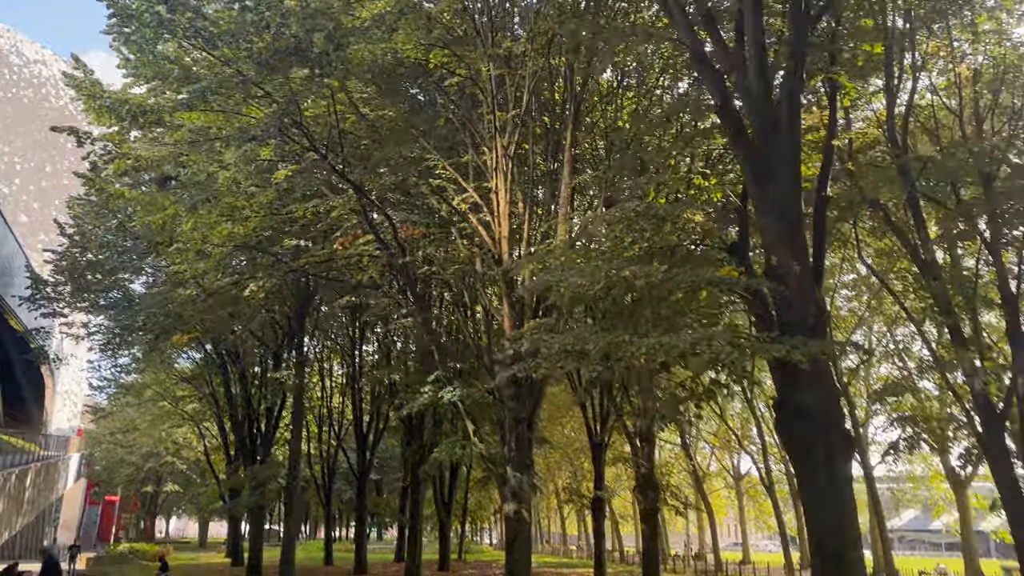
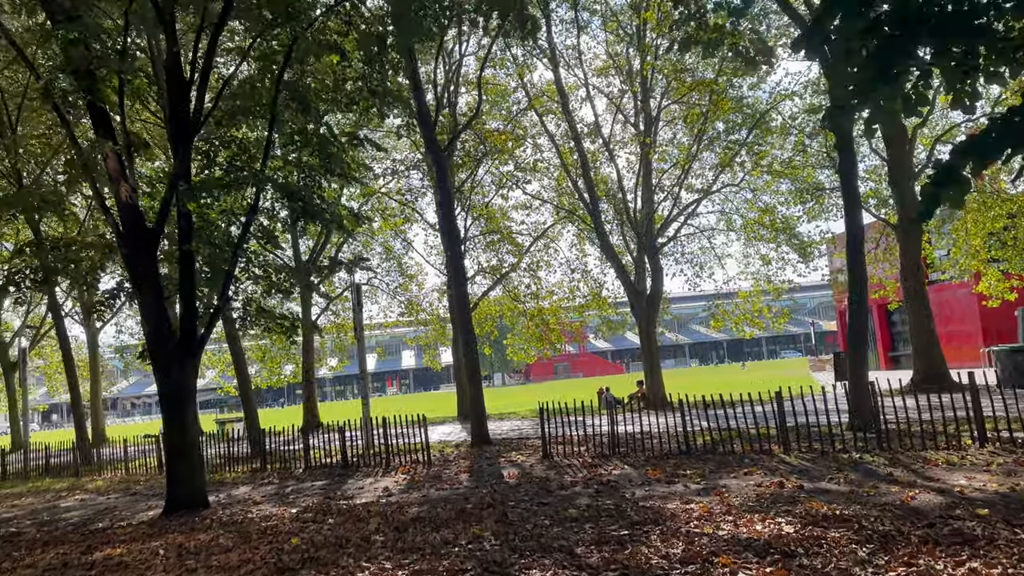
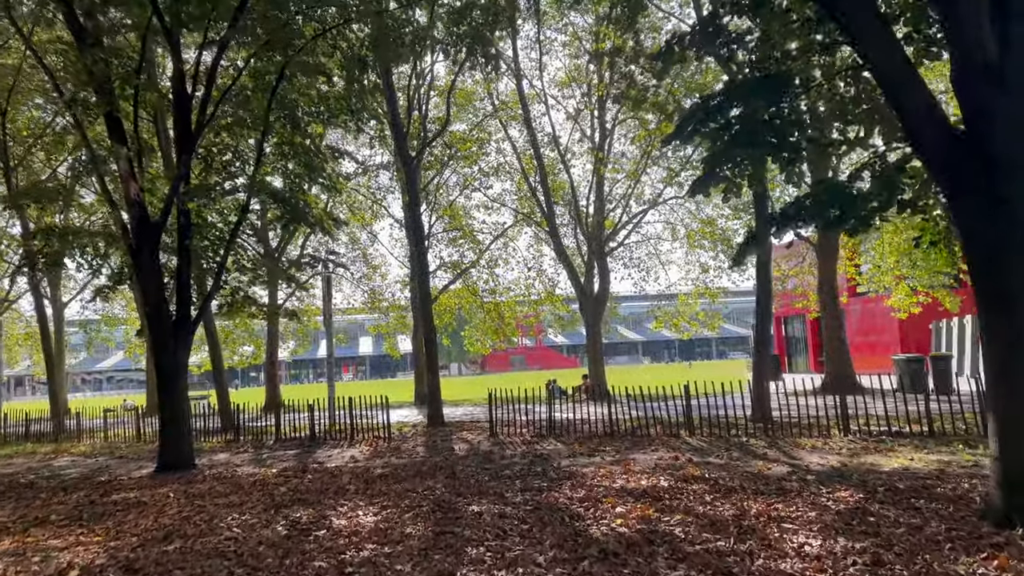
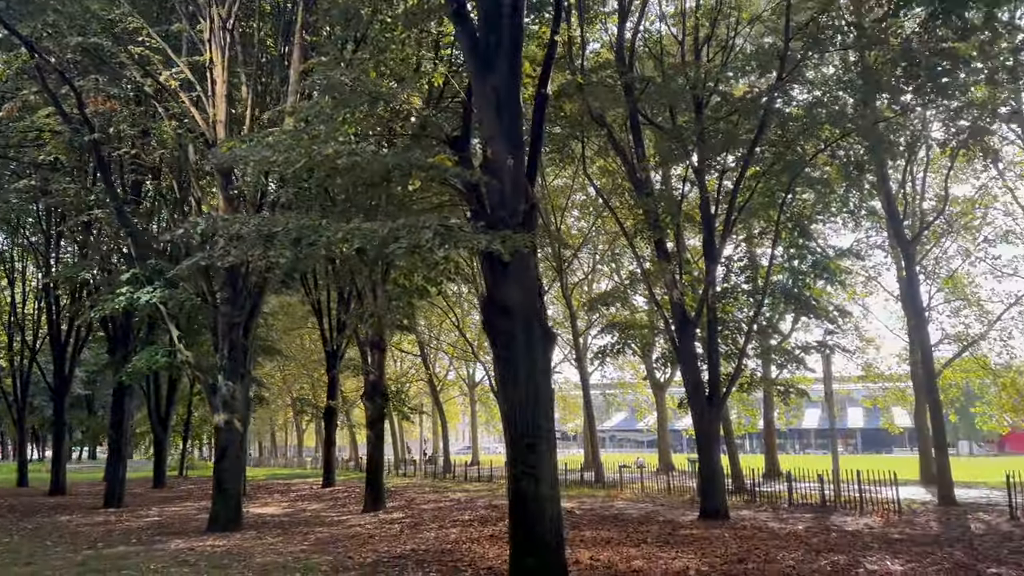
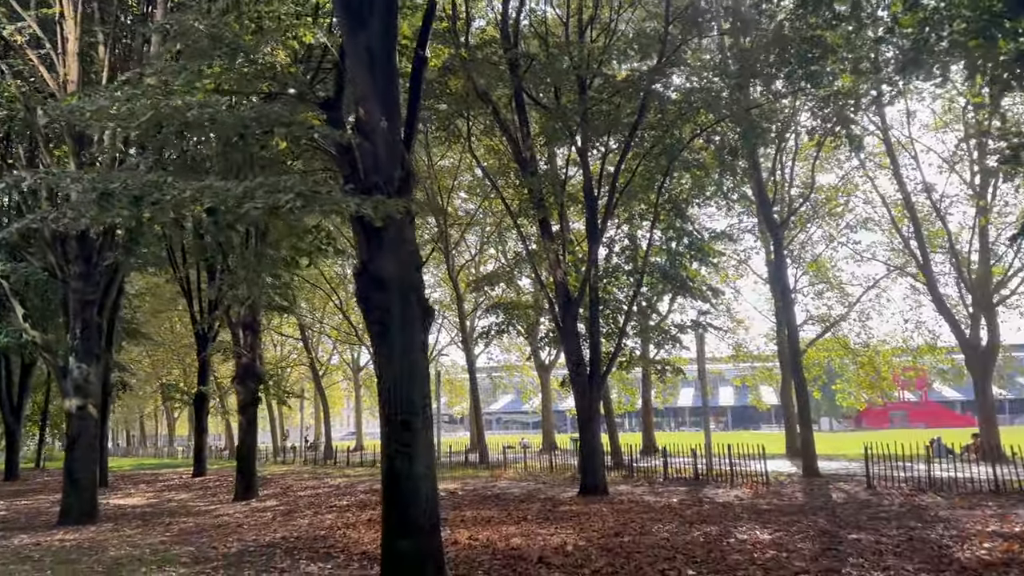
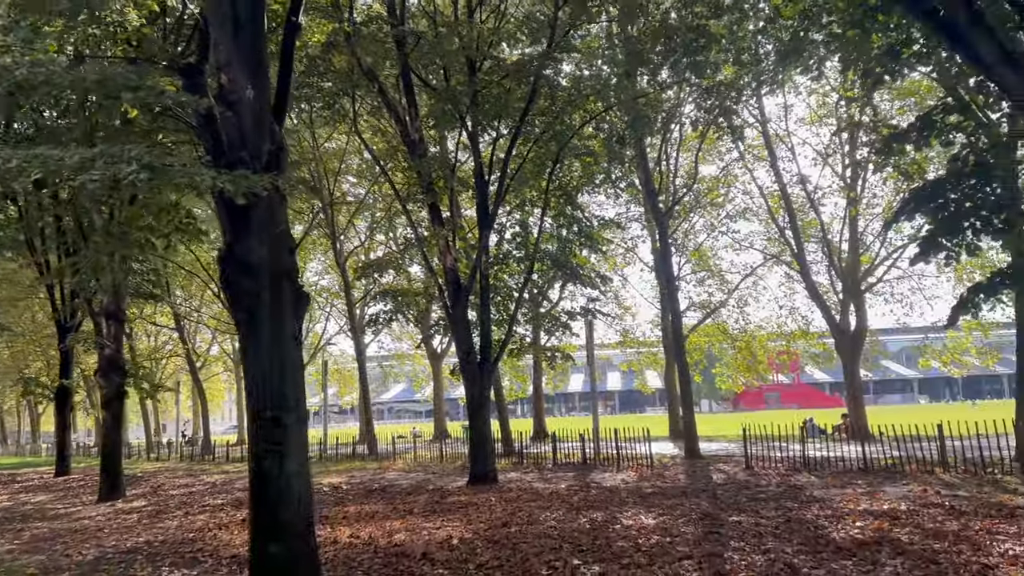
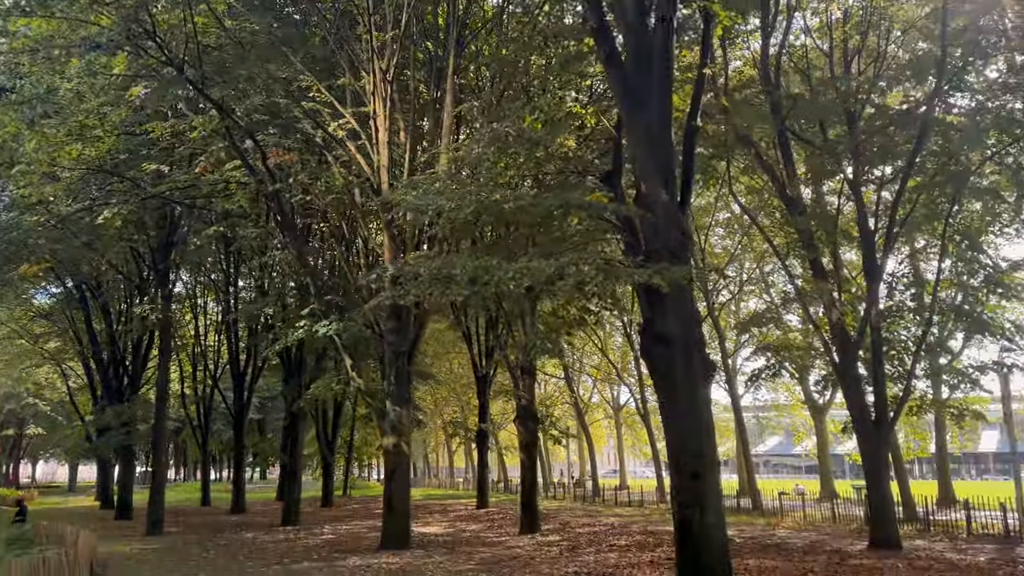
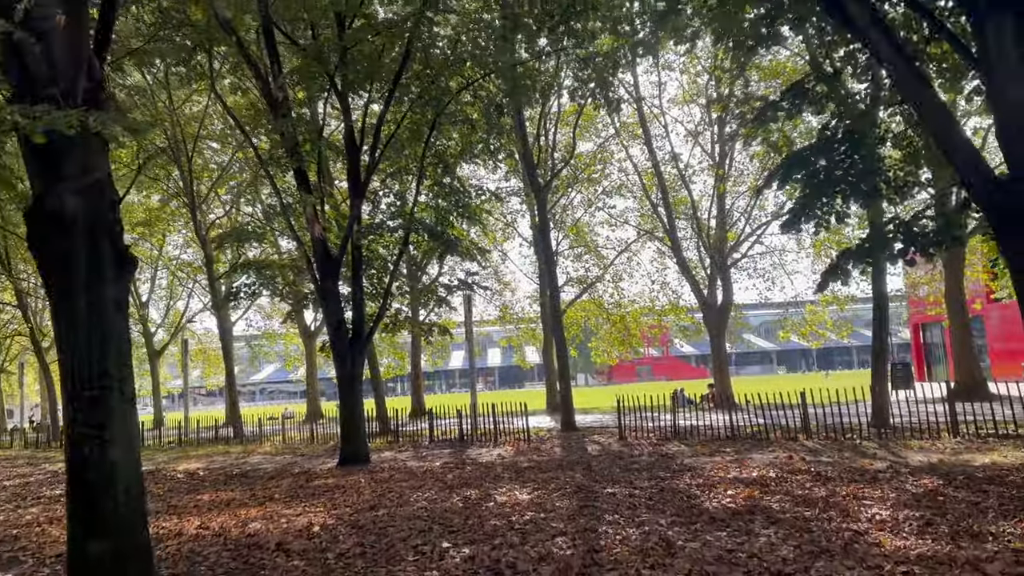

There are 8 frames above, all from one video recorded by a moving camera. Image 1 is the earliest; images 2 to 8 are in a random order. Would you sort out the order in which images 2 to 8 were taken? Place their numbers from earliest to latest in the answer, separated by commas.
7, 4, 5, 6, 8, 3, 2
